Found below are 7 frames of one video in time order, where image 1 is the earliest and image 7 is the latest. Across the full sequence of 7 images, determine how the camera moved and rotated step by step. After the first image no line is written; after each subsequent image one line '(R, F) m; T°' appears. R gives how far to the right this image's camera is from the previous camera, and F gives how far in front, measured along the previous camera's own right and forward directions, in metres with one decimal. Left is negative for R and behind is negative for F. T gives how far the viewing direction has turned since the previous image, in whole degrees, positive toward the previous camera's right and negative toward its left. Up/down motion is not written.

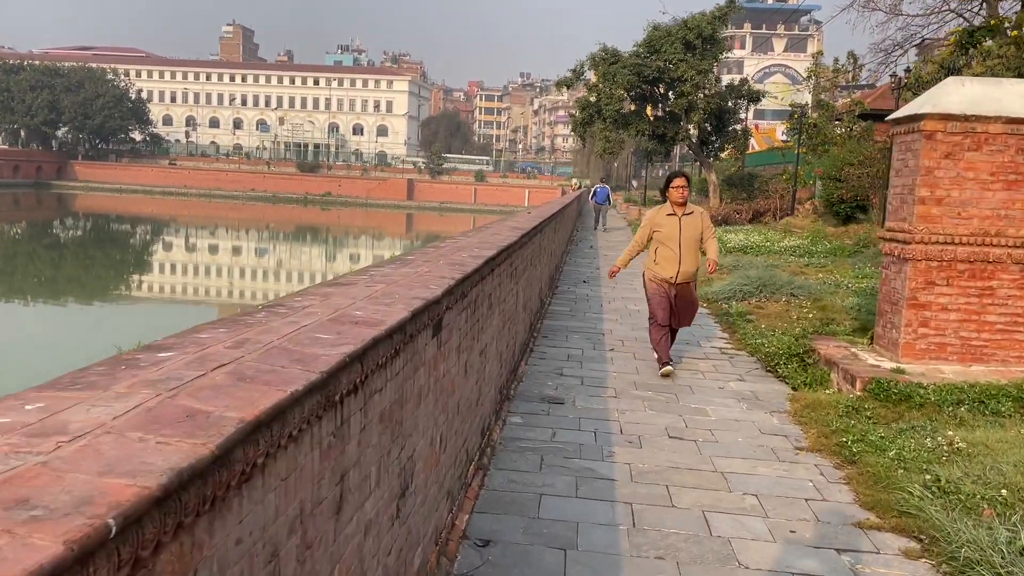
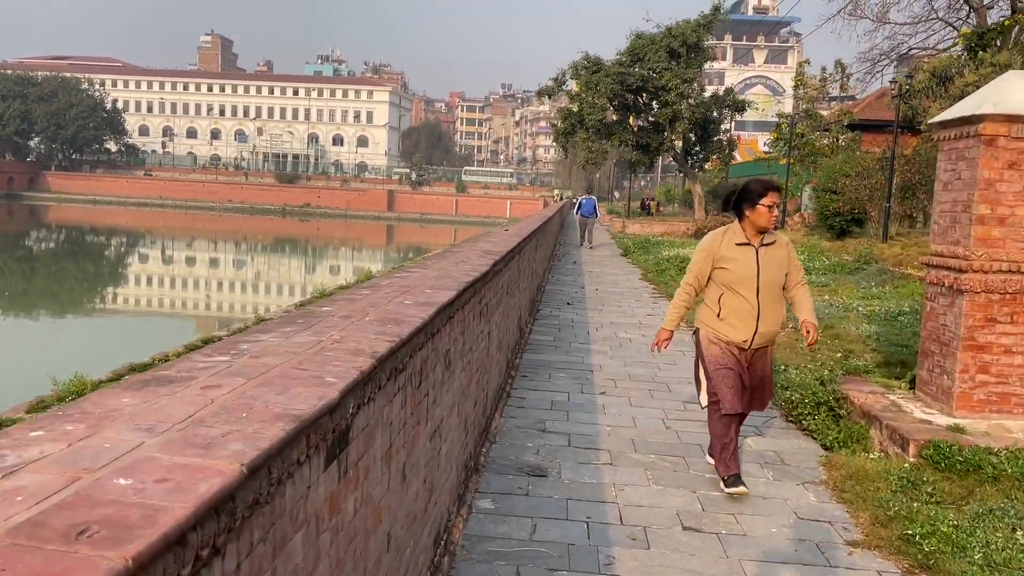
(+0.1, +1.0) m; +1°
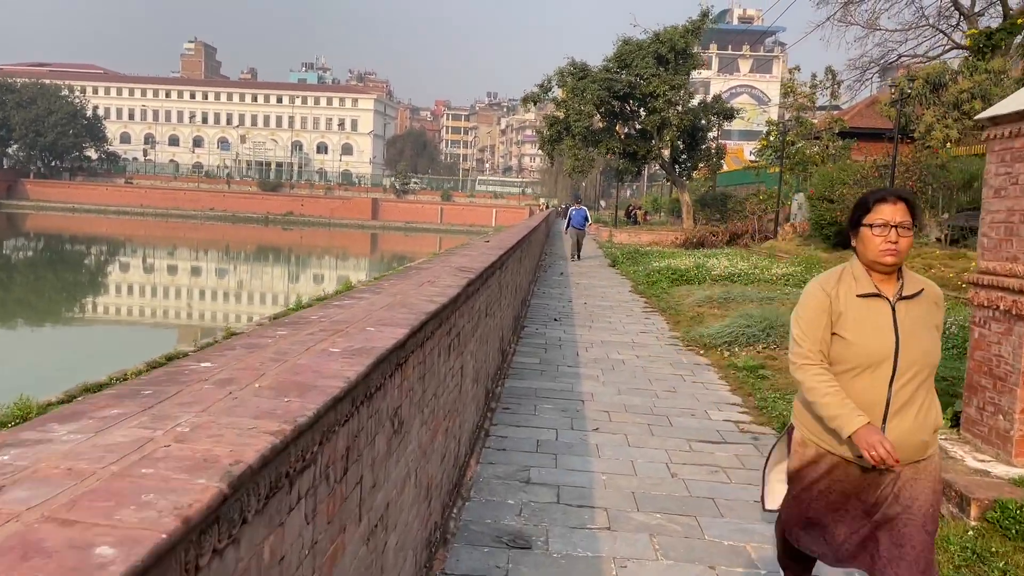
(0.0, +0.7) m; +1°
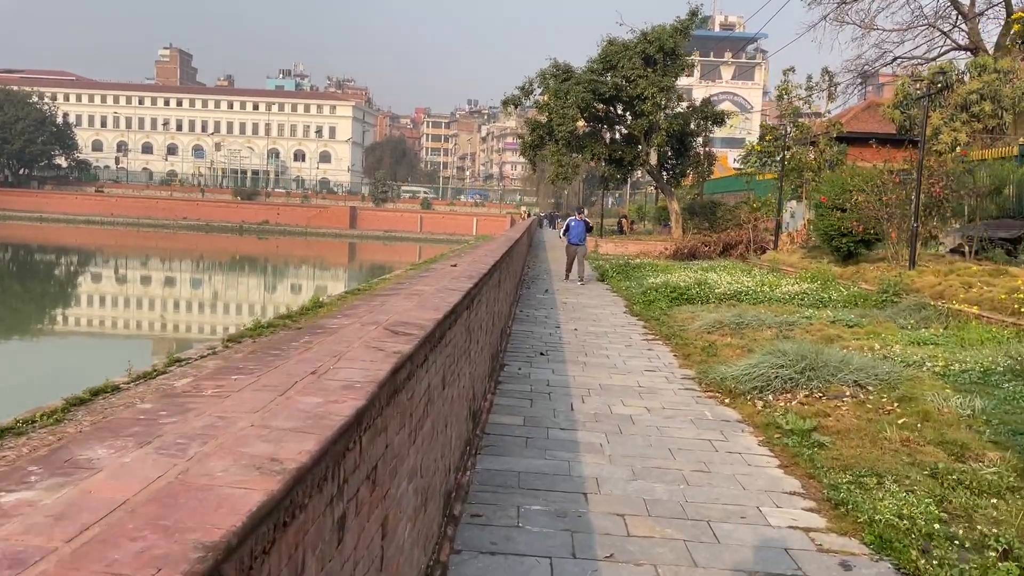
(0.0, +1.7) m; +1°
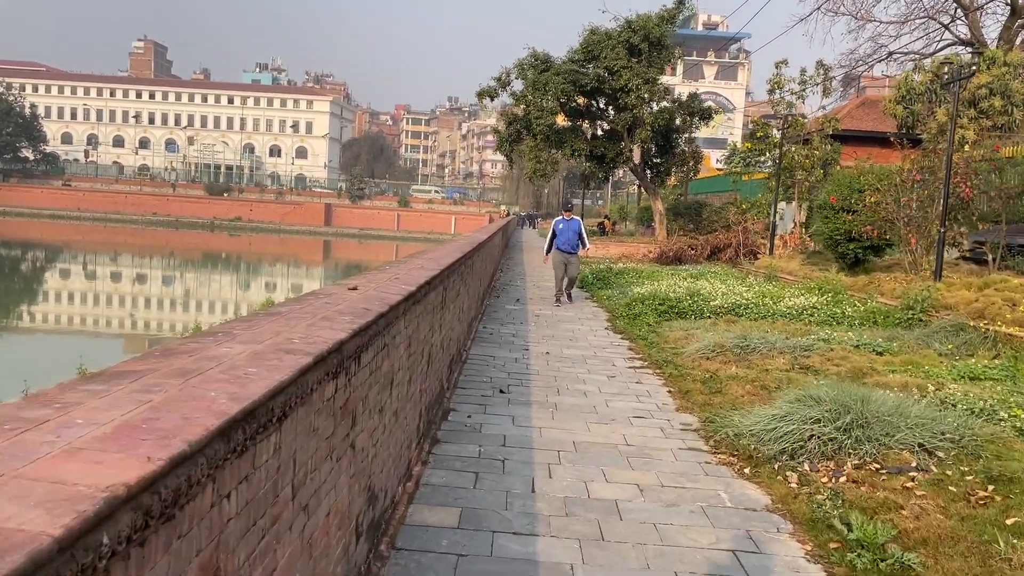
(+0.2, +1.8) m; +1°
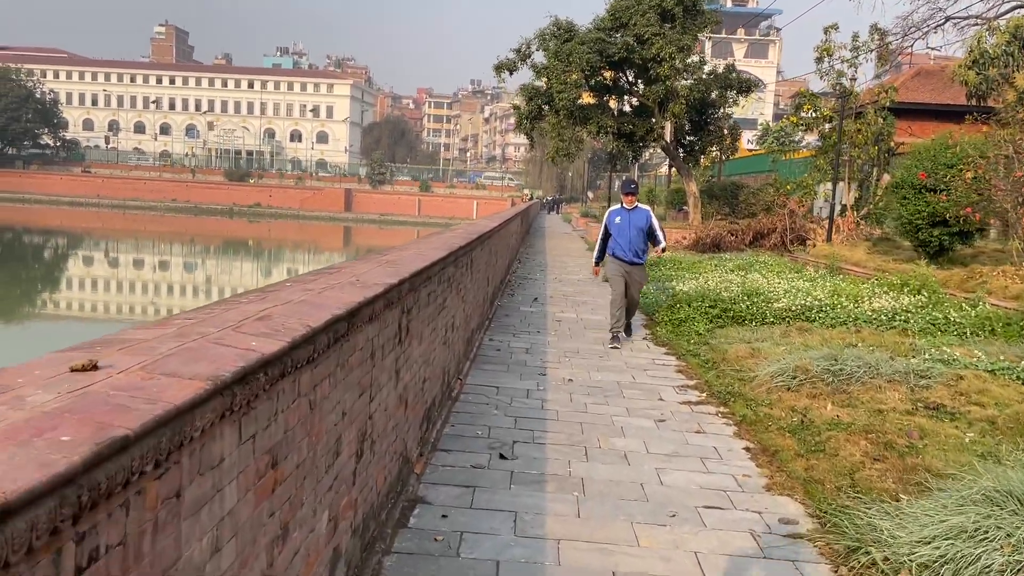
(+0.1, +2.1) m; -2°
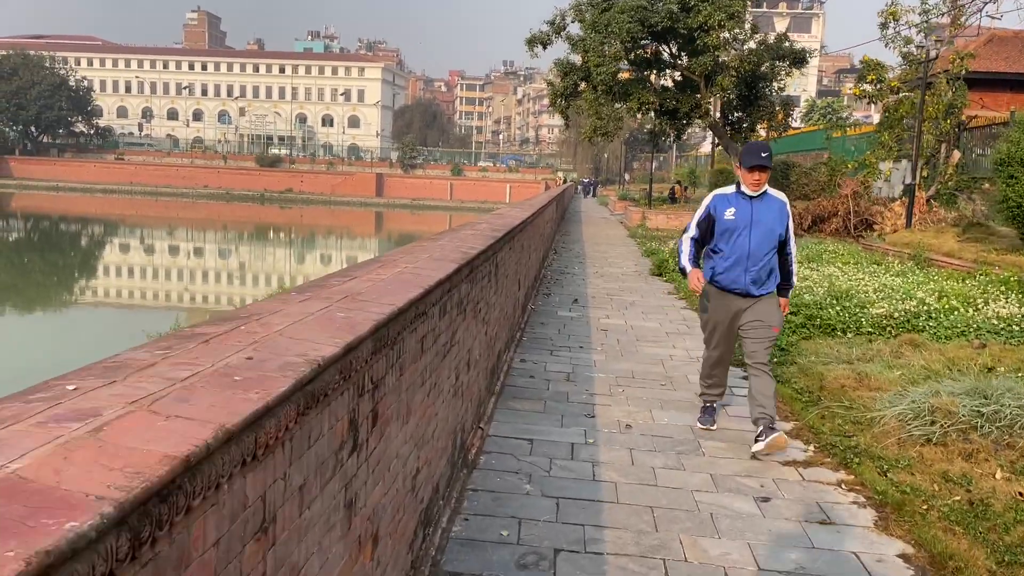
(0.0, +1.6) m; -2°
